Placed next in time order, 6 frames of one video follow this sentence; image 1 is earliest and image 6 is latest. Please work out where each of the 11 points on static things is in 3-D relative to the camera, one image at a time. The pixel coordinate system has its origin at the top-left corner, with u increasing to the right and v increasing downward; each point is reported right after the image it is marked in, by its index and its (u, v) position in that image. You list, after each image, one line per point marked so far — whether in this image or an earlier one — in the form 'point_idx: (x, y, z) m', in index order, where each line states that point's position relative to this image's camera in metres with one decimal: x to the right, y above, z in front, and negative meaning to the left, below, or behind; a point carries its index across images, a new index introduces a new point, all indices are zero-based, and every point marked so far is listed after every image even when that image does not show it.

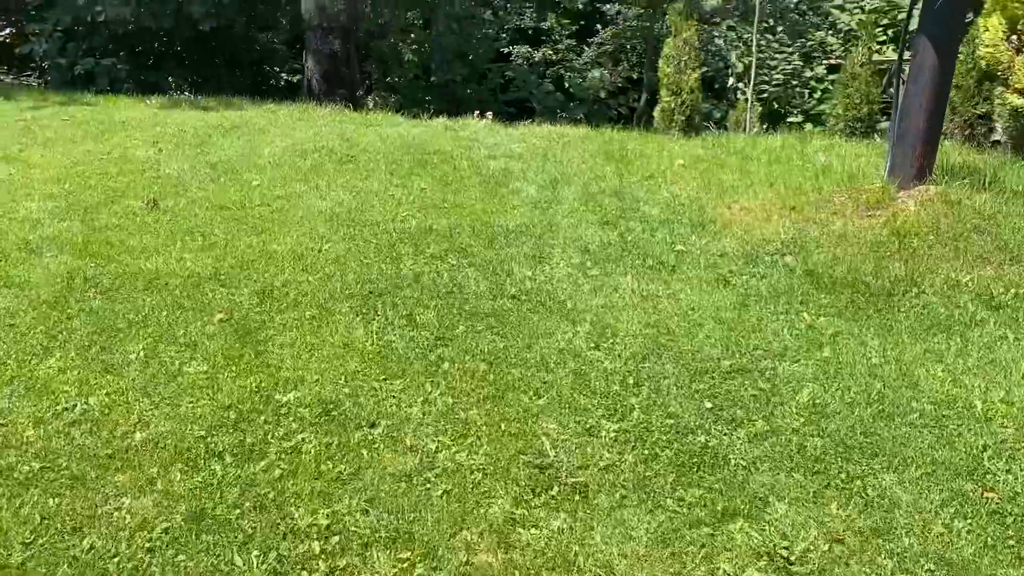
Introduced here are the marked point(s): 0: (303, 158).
0: (-1.0, +0.6, +4.1) m
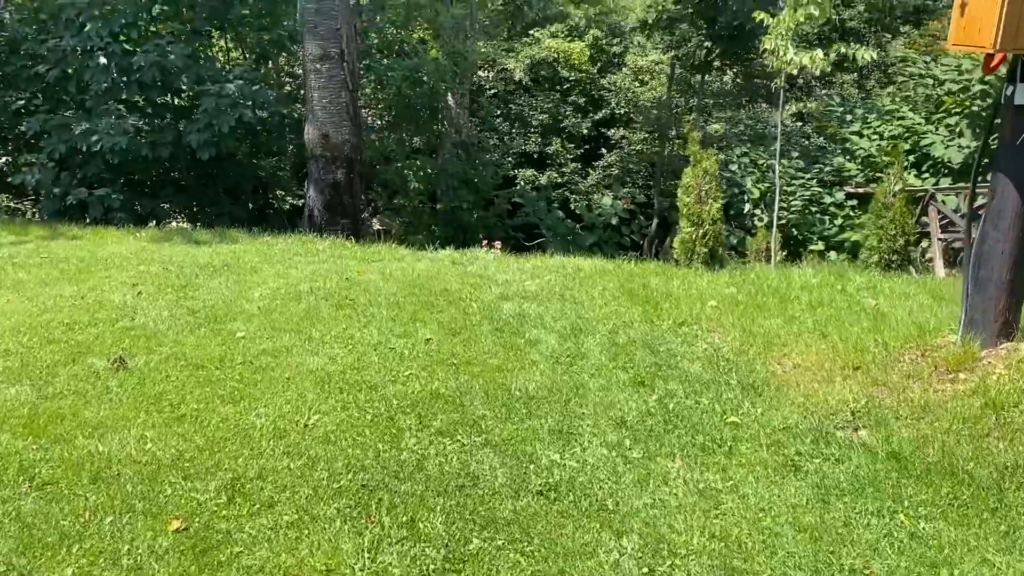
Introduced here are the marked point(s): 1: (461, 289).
0: (-0.9, -0.1, +3.7) m
1: (-0.2, 0.0, +4.1) m
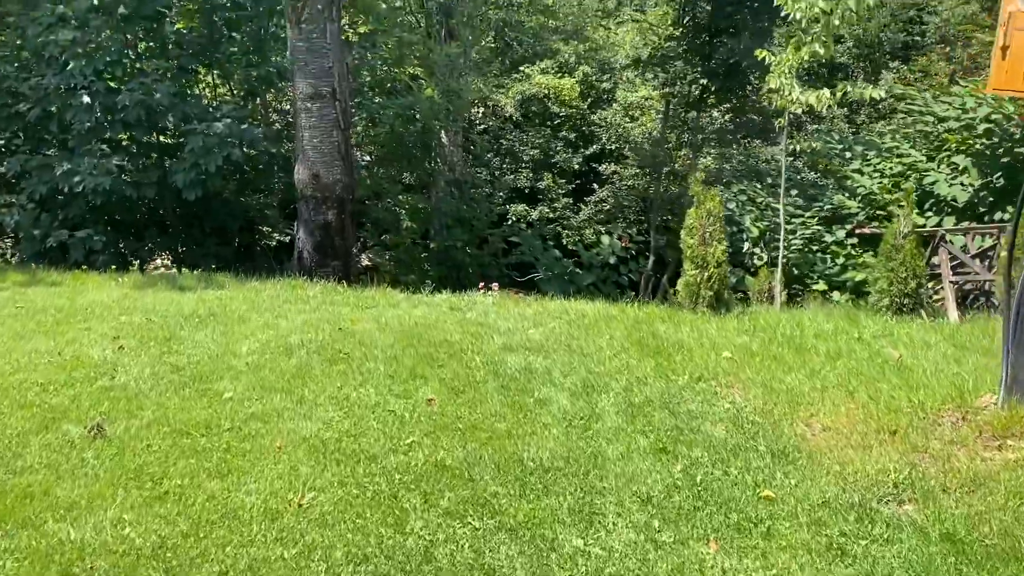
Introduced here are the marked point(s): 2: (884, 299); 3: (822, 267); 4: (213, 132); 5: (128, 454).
0: (-0.9, -0.3, +3.5) m
1: (-0.2, -0.2, +3.9) m
2: (+2.1, -0.1, +5.0) m
3: (+2.5, +0.2, +7.0) m
4: (-2.1, +1.1, +6.1) m
5: (-1.1, -0.5, +2.6) m
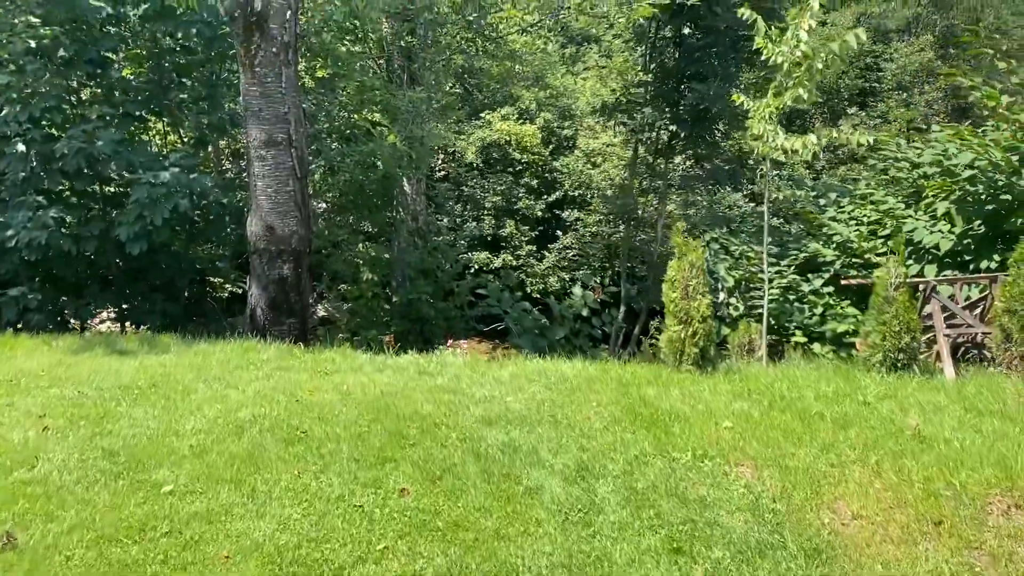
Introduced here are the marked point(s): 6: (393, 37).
0: (-1.0, -0.5, +3.1) m
1: (-0.3, -0.5, +3.5) m
2: (+2.0, -0.4, +4.7) m
3: (+2.2, -0.2, +6.8) m
4: (-2.3, +0.7, +5.7) m
5: (-1.2, -0.7, +2.2) m
6: (-0.9, +2.0, +6.9) m
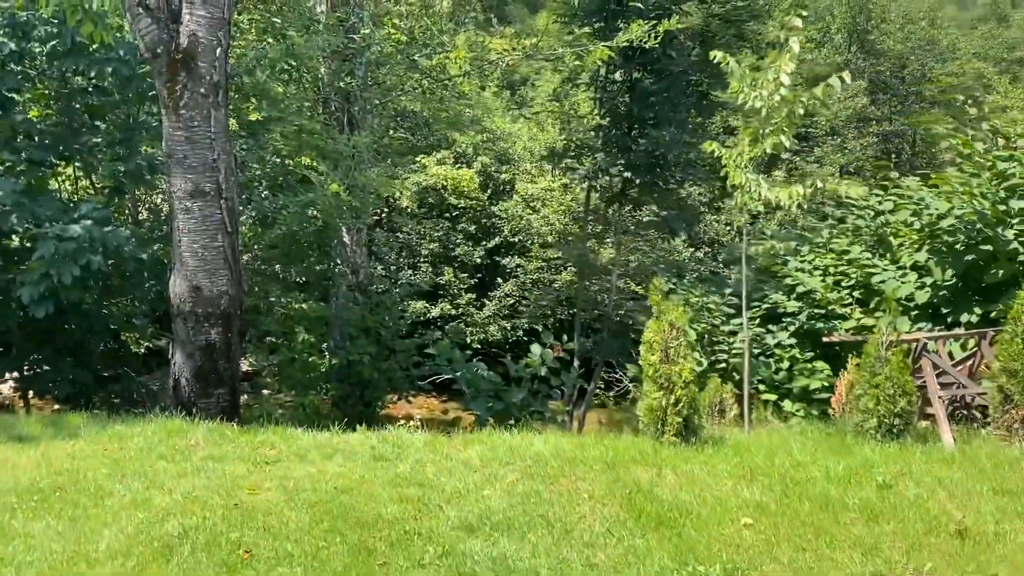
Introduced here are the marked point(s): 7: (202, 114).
0: (-1.0, -0.8, +2.5) m
1: (-0.4, -0.8, +2.9) m
2: (+1.8, -0.7, +4.4) m
3: (+1.9, -0.6, +6.4) m
4: (-2.5, +0.3, +5.0) m
5: (-1.1, -0.9, +1.5) m
6: (-1.3, +1.5, +6.4) m
7: (-1.7, +1.0, +4.9) m
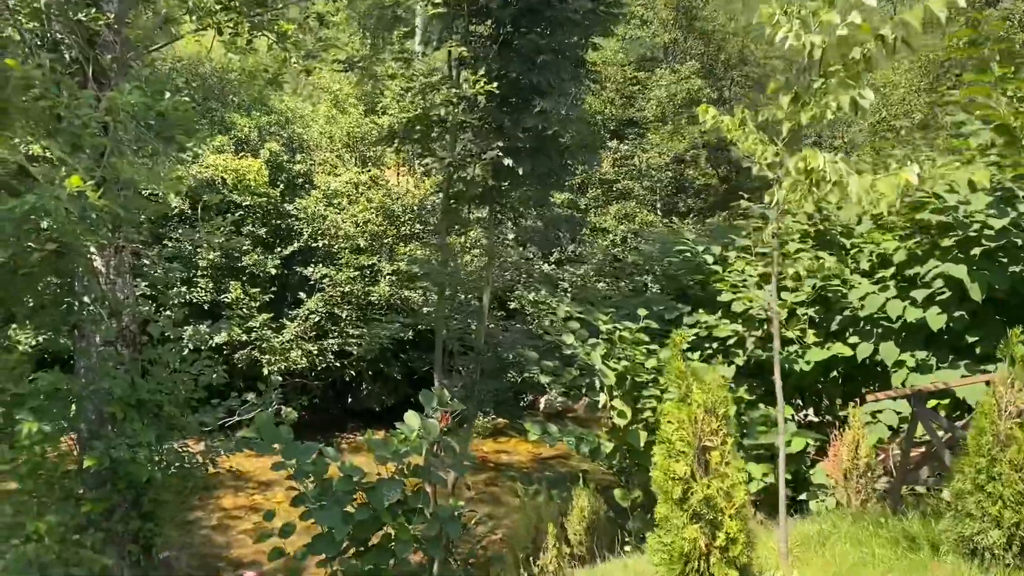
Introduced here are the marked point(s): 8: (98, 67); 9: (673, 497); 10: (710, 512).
0: (-0.7, -1.1, +0.3) m
1: (-0.2, -1.0, +0.9) m
2: (+1.6, -0.8, +2.9) m
3: (+1.1, -0.7, +4.8) m
4: (-2.8, 0.0, +2.4) m
5: (-0.5, -1.2, -0.6) m
6: (-2.0, +1.3, +4.0) m
7: (-2.0, +0.7, +2.4) m
8: (-2.0, +1.0, +4.2) m
9: (+0.5, -0.6, +2.6) m
10: (+0.5, -0.7, +2.6) m
